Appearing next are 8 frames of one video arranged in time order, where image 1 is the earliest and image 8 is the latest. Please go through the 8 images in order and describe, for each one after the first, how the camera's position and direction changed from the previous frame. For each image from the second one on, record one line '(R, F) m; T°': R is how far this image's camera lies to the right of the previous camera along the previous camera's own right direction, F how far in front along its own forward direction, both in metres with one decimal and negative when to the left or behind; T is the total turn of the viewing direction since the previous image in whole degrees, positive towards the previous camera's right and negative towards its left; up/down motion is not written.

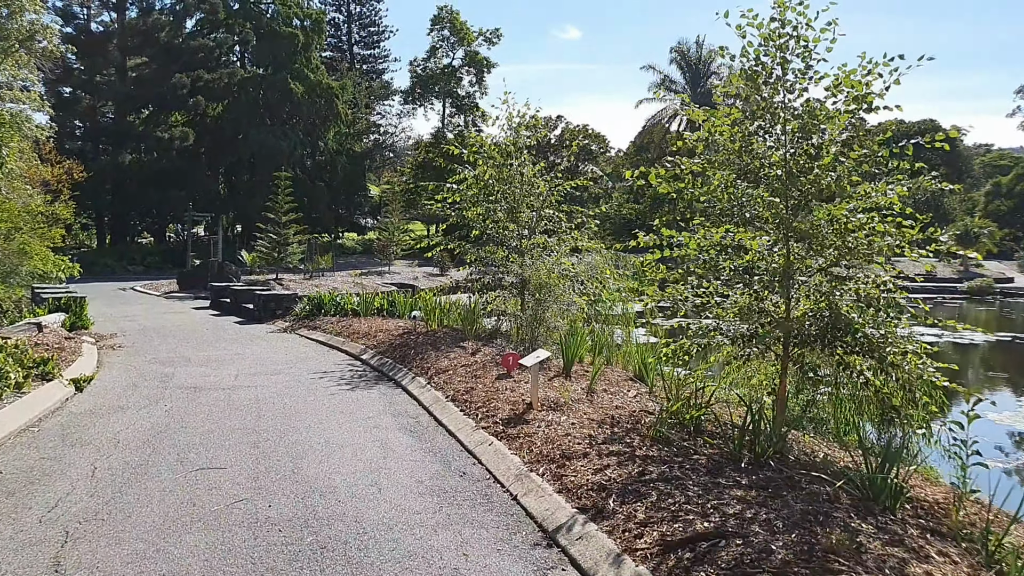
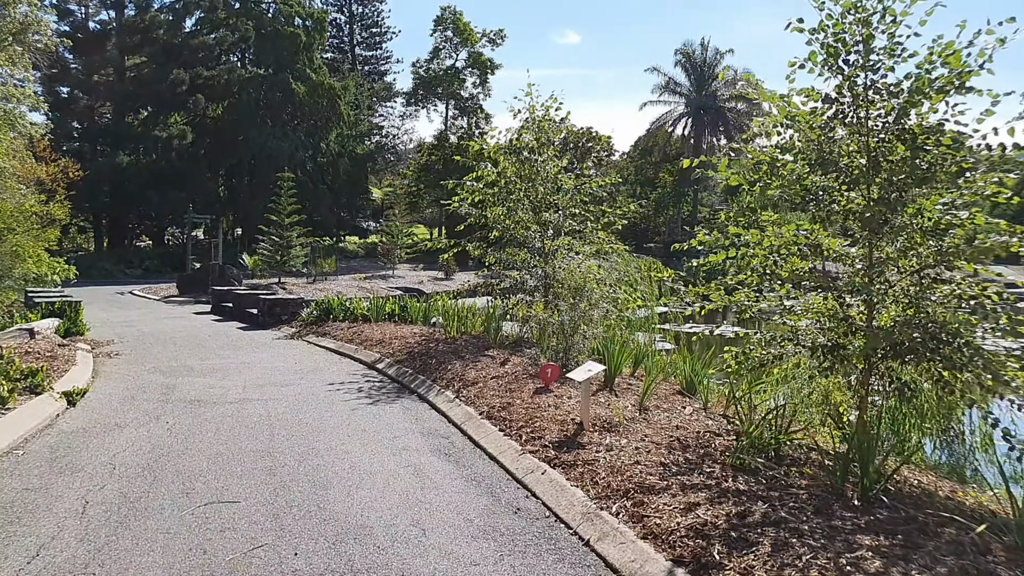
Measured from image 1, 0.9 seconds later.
(-0.3, +0.6) m; 0°
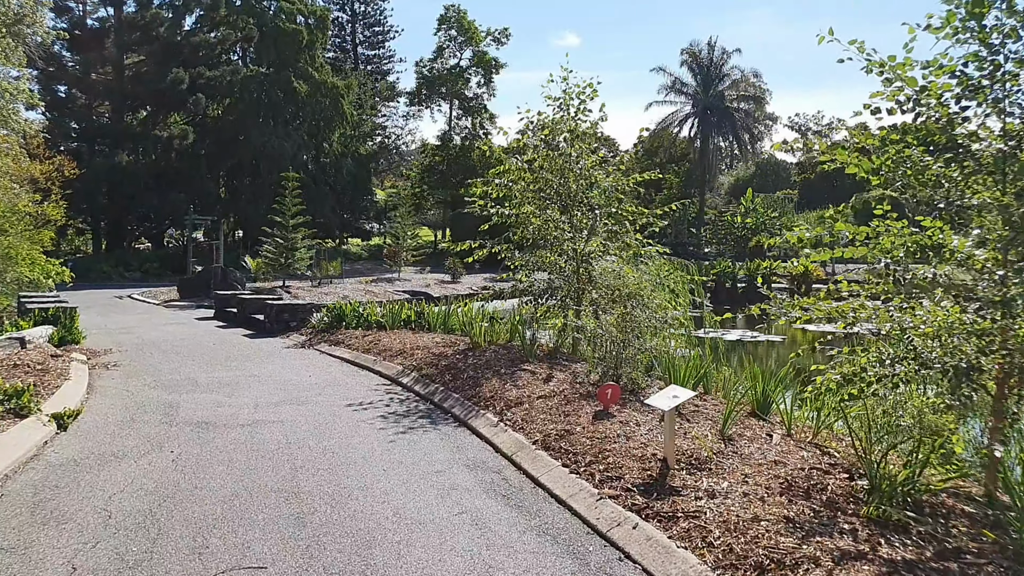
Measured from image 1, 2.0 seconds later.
(-0.4, +0.7) m; 0°
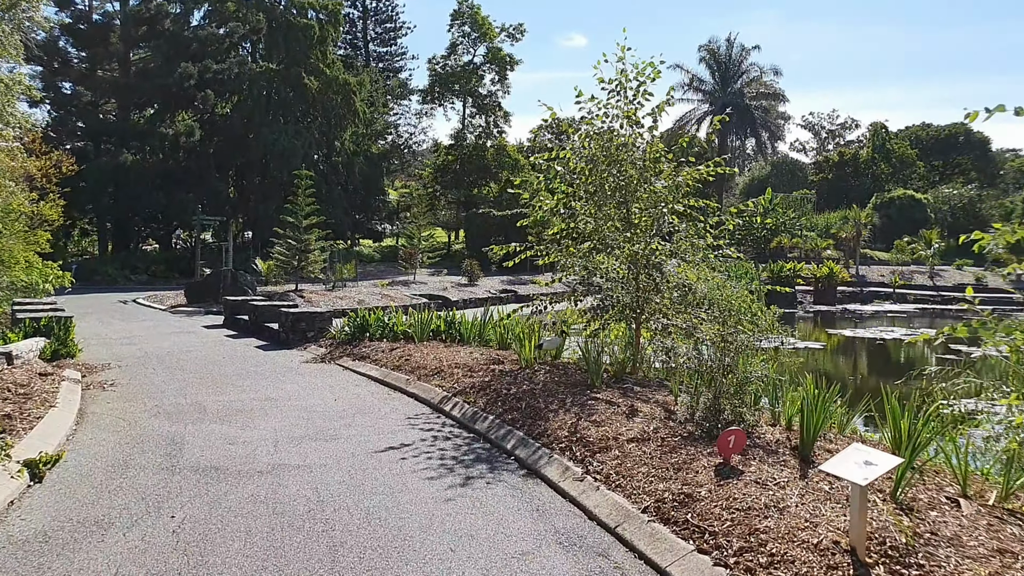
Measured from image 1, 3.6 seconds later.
(-0.5, +1.0) m; -1°
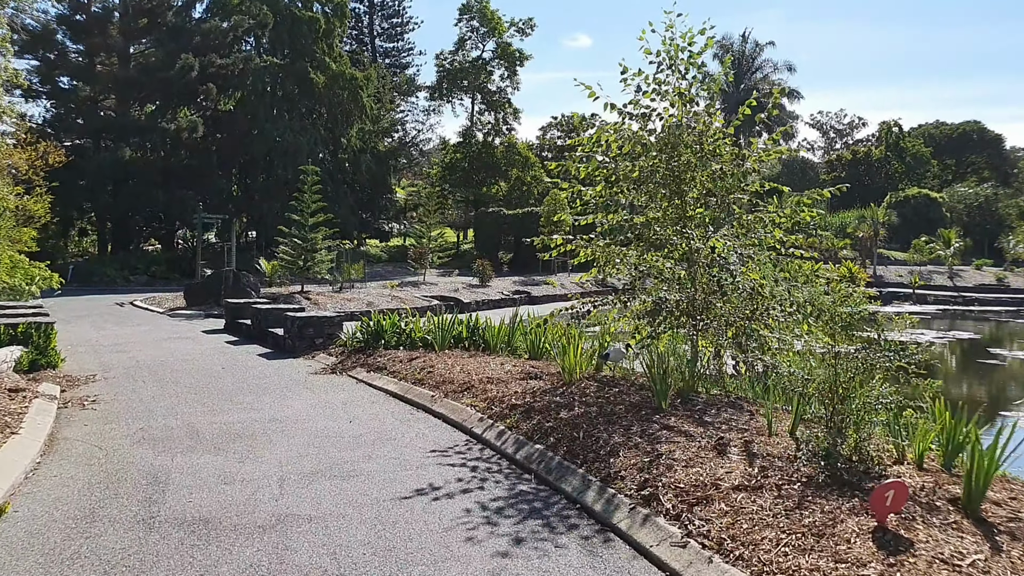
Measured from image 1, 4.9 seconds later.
(-0.3, +0.9) m; 0°
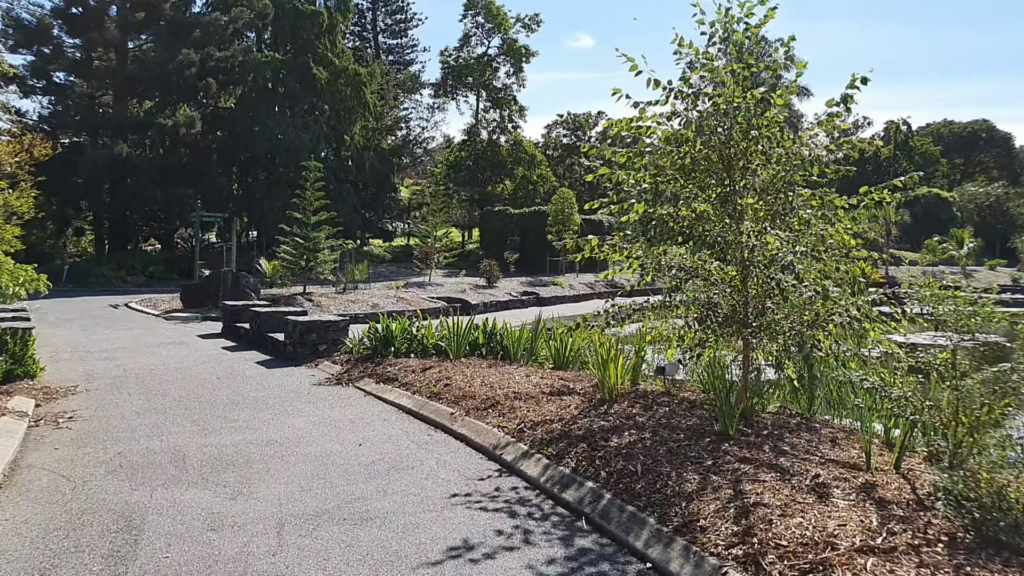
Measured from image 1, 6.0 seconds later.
(-0.2, +0.7) m; 0°
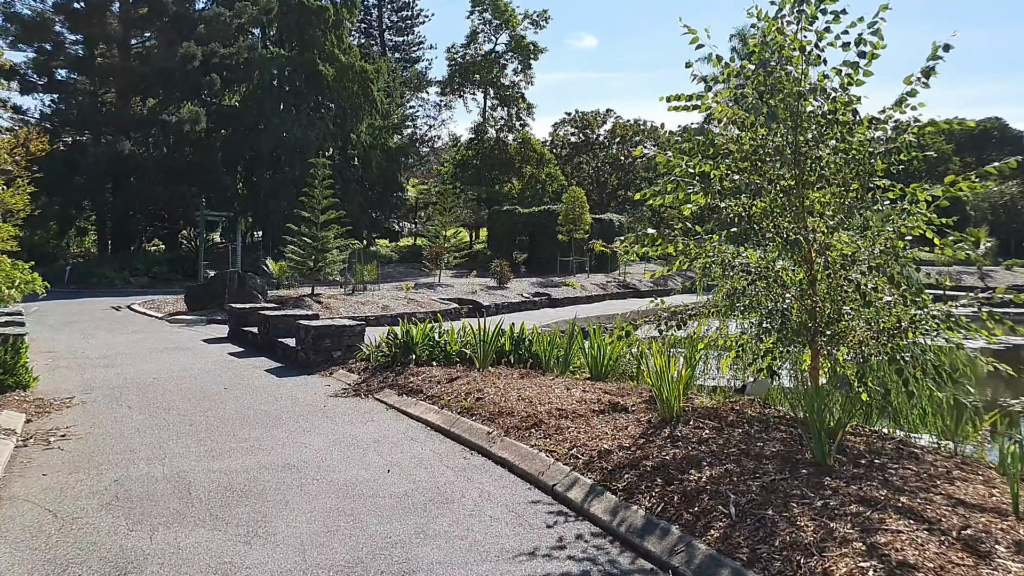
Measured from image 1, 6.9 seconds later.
(-0.3, +0.6) m; 0°
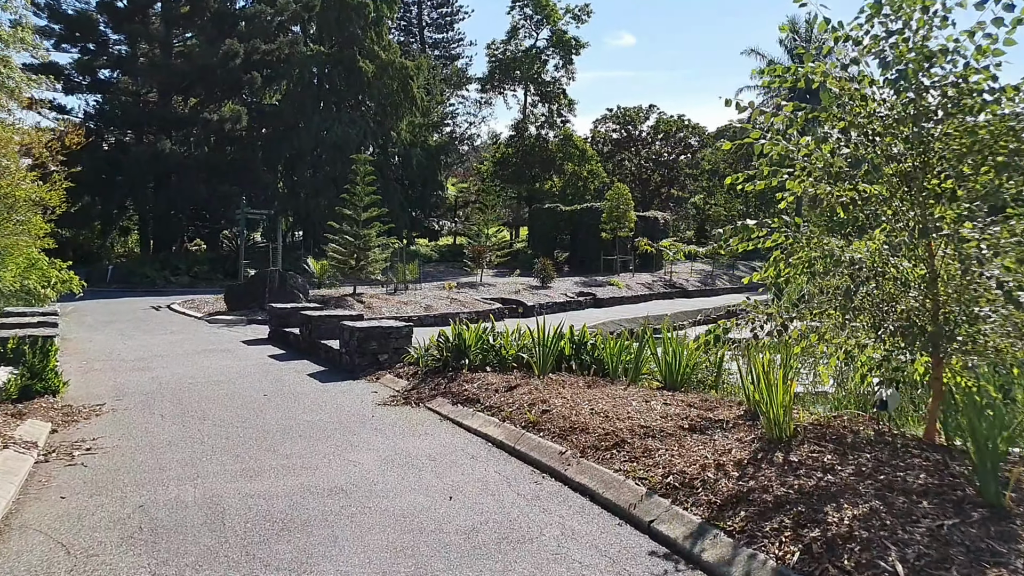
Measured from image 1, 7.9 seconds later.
(-0.2, +0.6) m; -3°
